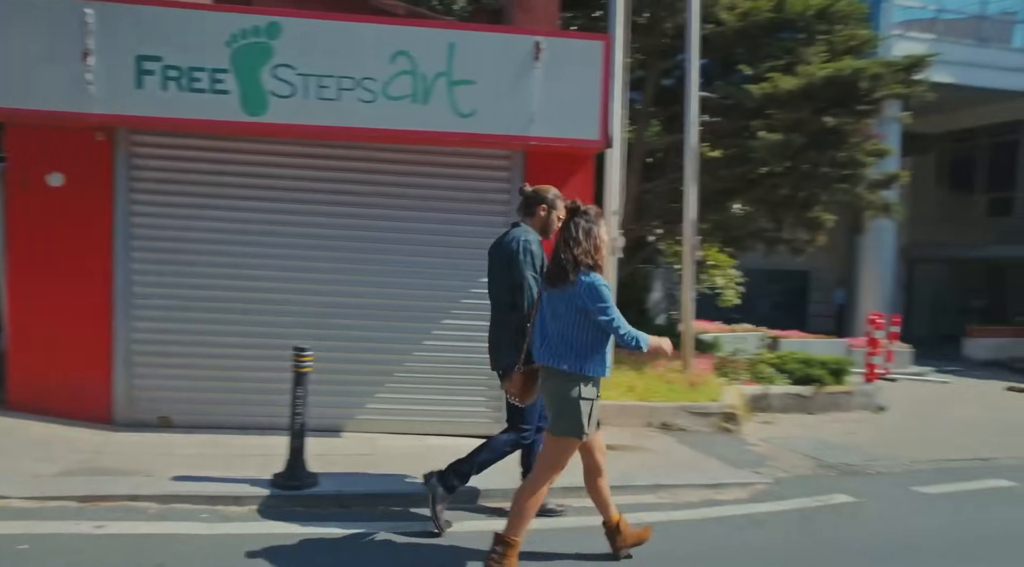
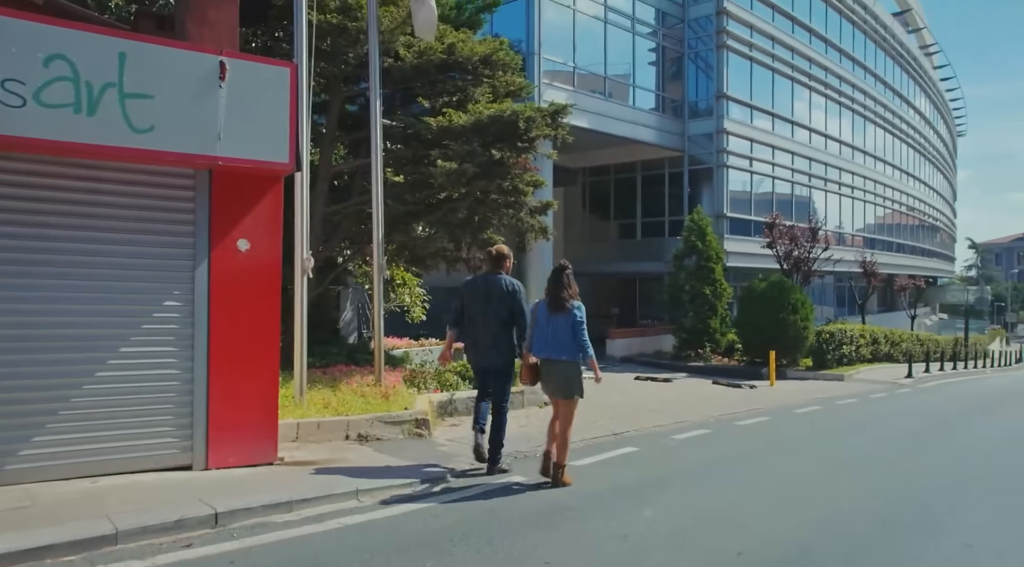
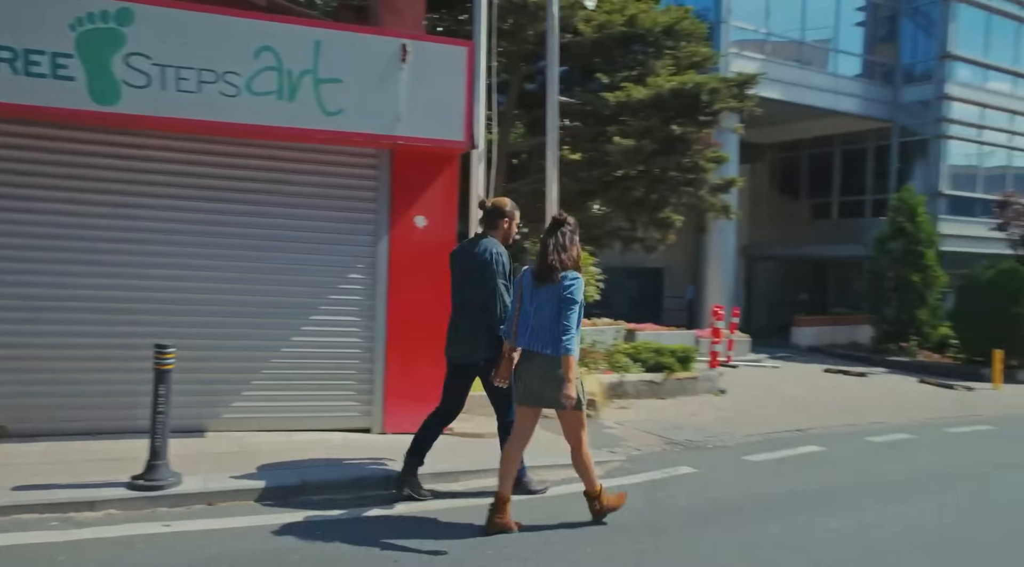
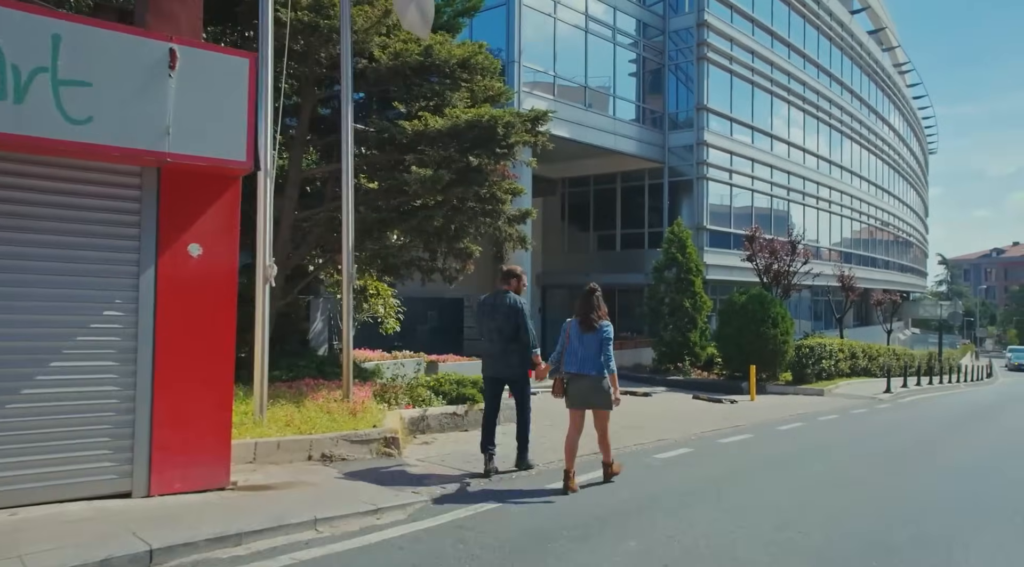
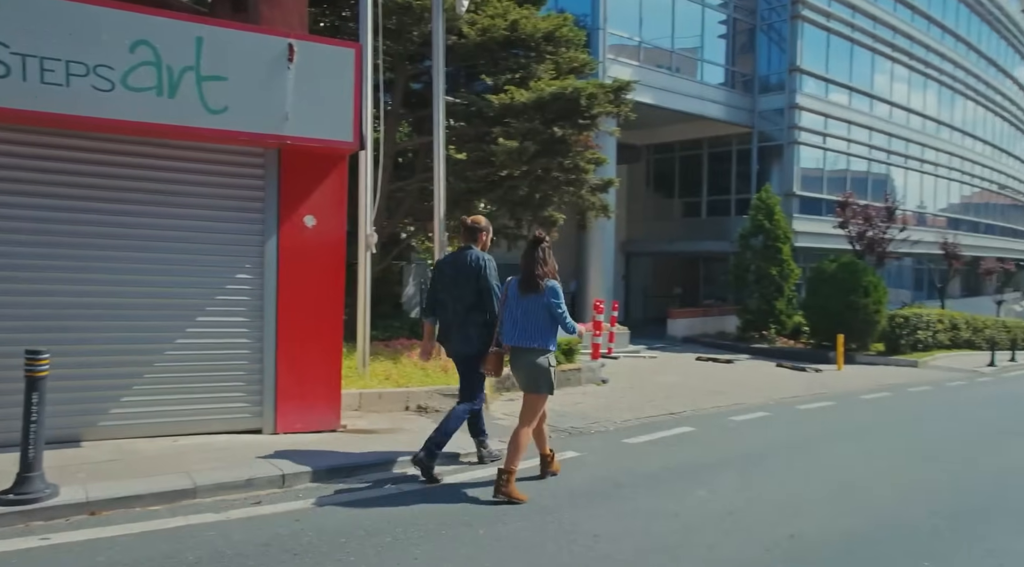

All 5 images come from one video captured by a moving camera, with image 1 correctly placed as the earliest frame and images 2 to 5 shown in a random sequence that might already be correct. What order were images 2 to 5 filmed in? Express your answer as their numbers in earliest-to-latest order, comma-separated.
3, 5, 2, 4
